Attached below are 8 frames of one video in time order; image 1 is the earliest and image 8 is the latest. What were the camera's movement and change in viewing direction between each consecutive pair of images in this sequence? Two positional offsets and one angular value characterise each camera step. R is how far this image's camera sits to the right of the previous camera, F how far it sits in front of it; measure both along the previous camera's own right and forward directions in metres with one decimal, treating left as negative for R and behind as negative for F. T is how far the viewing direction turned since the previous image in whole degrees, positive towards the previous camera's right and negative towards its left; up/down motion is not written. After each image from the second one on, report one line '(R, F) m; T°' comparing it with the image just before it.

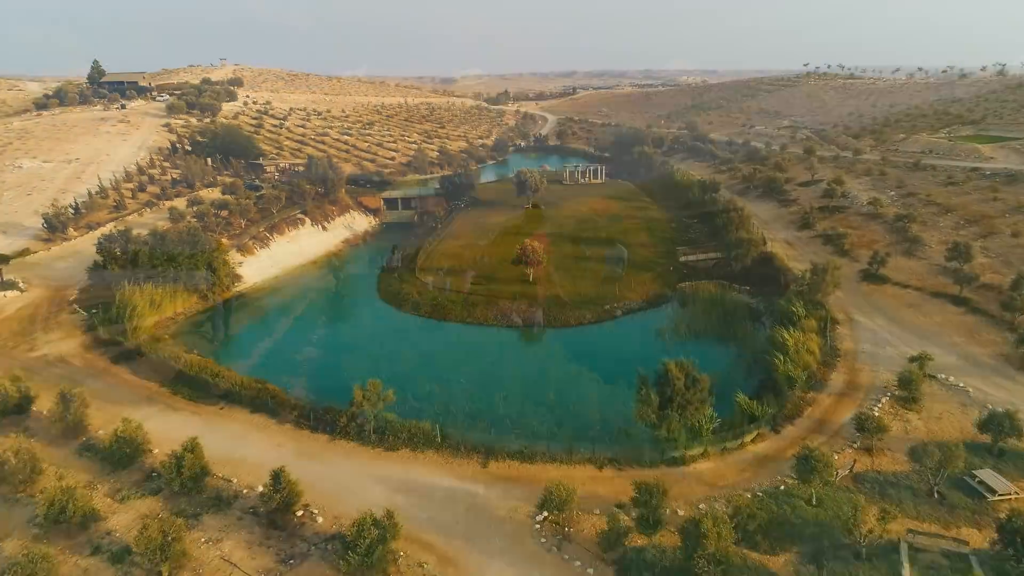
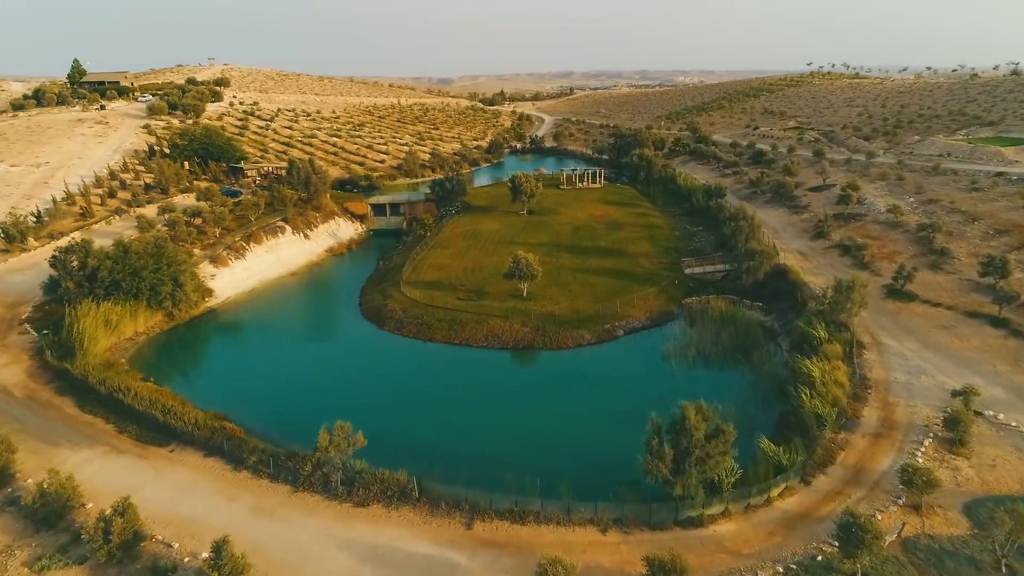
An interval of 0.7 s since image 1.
(+0.3, +3.5) m; 0°
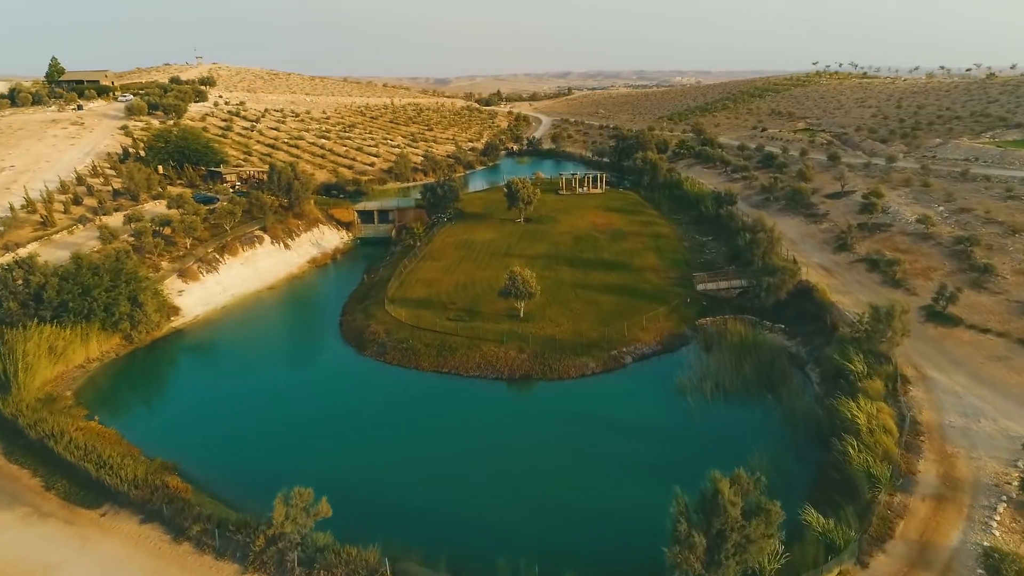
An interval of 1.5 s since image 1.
(+0.1, +3.9) m; 0°
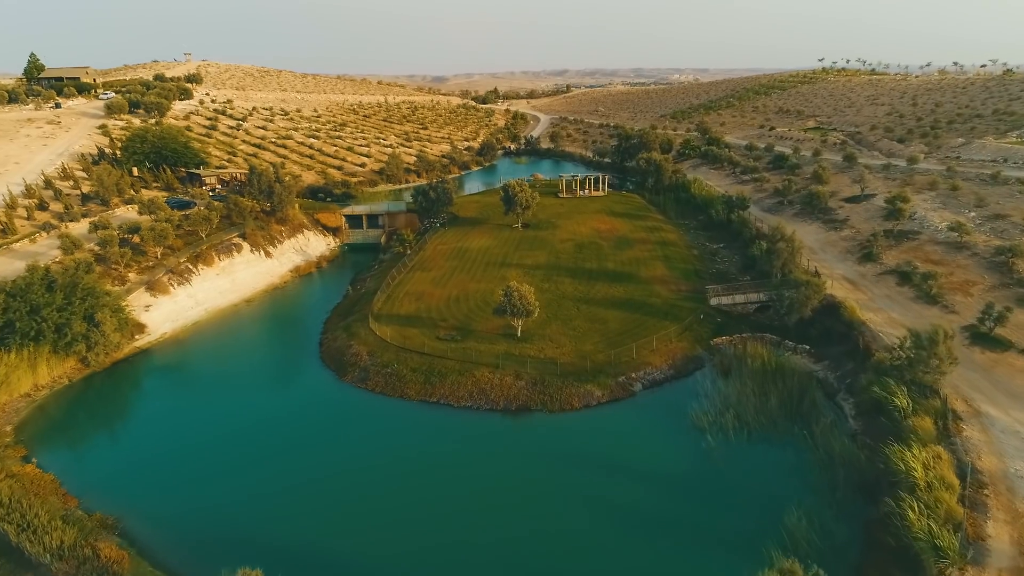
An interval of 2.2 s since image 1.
(+0.1, +3.5) m; 0°
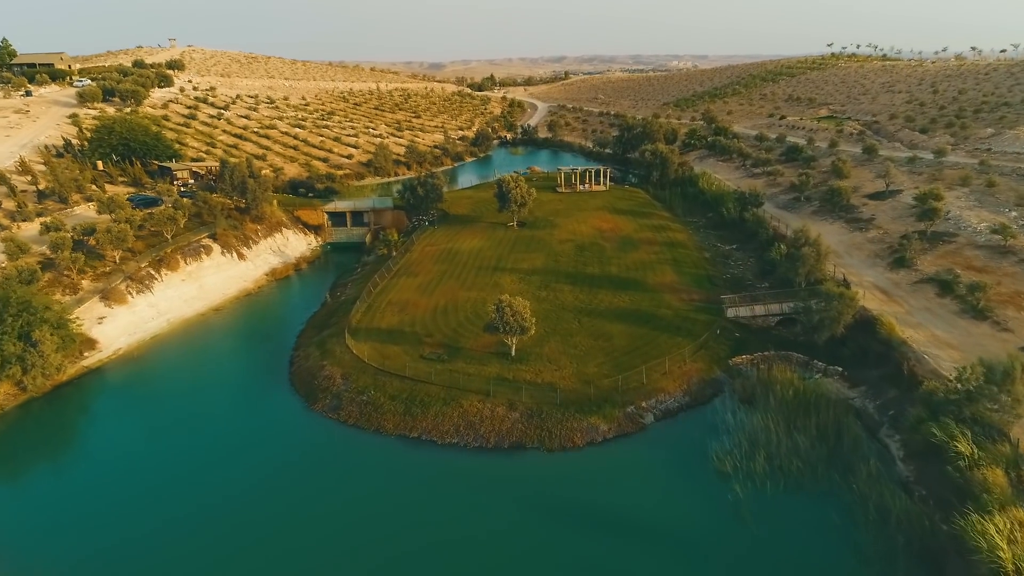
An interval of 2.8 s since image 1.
(+0.2, +3.9) m; 0°
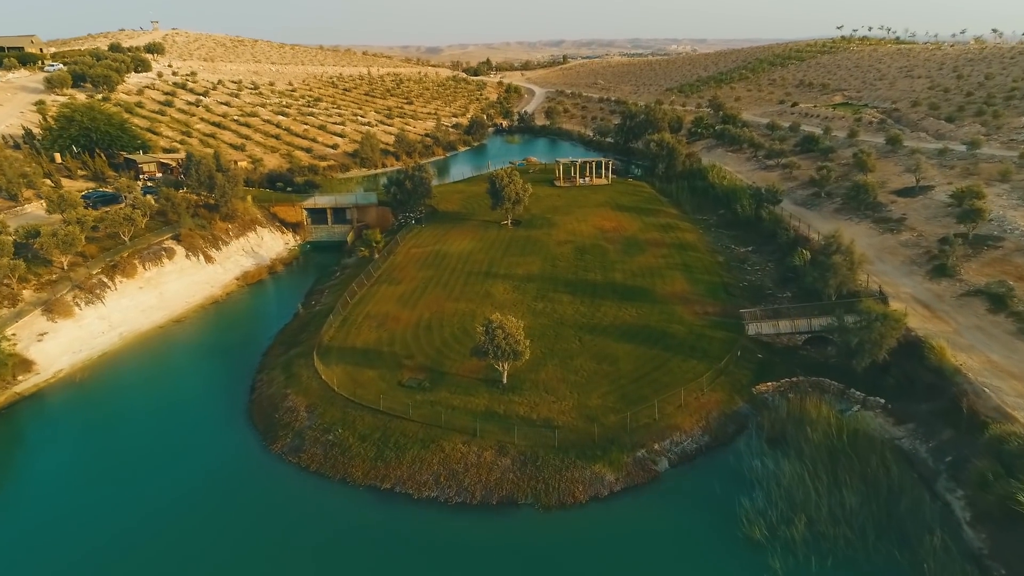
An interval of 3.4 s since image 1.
(+0.2, +4.0) m; 0°
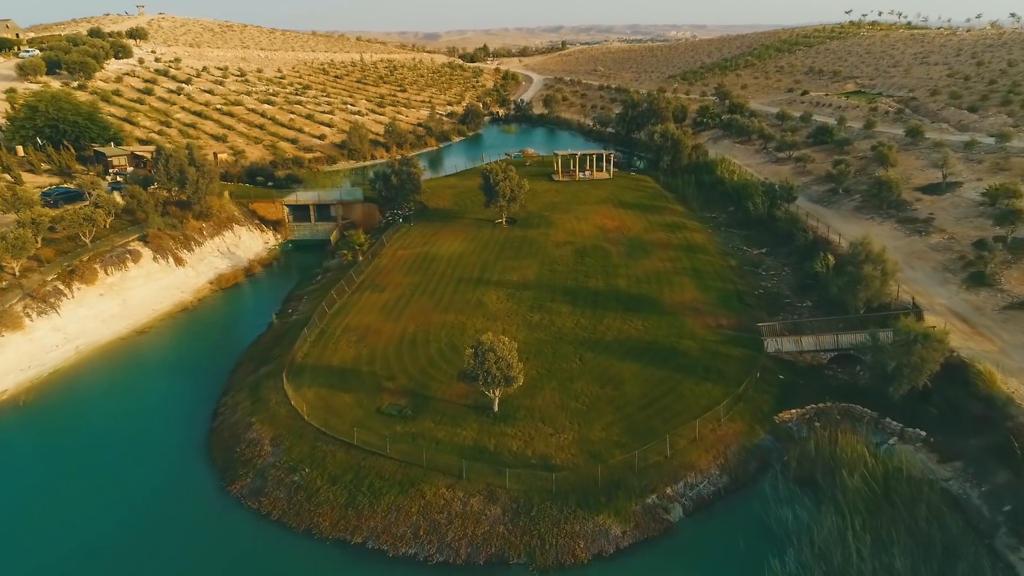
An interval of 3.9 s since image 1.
(+0.2, +3.0) m; 0°
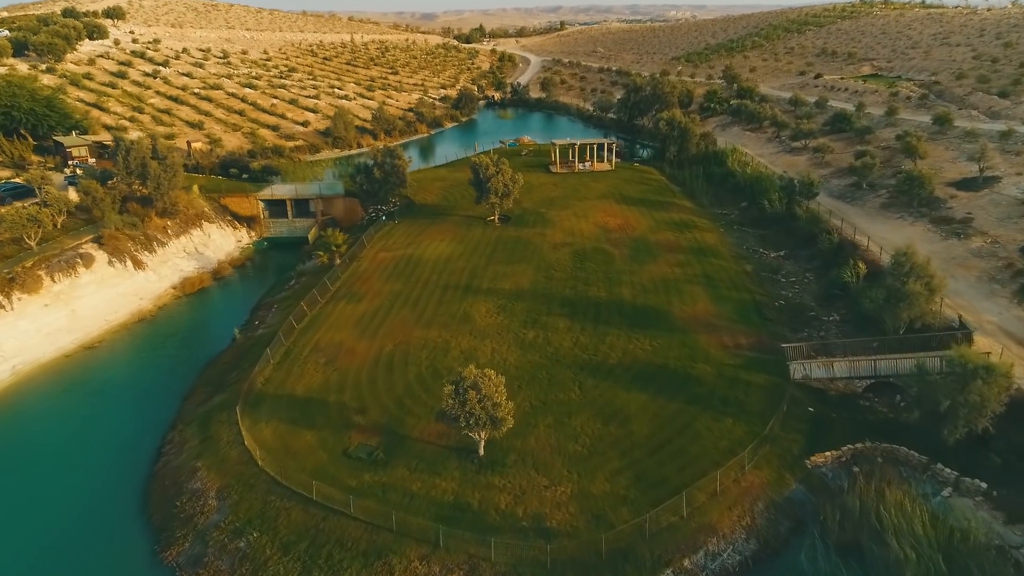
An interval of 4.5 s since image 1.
(+0.3, +3.5) m; 0°
